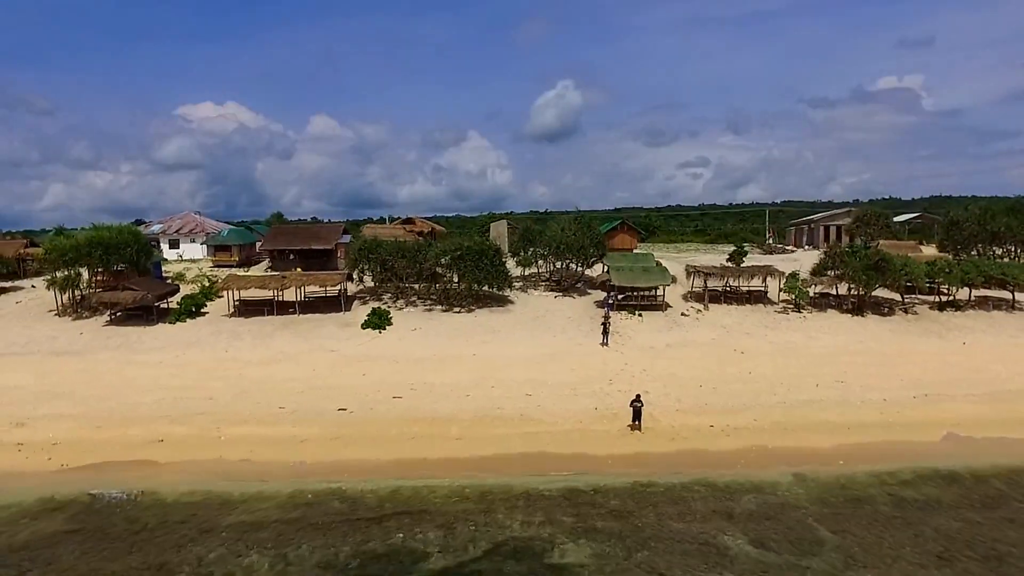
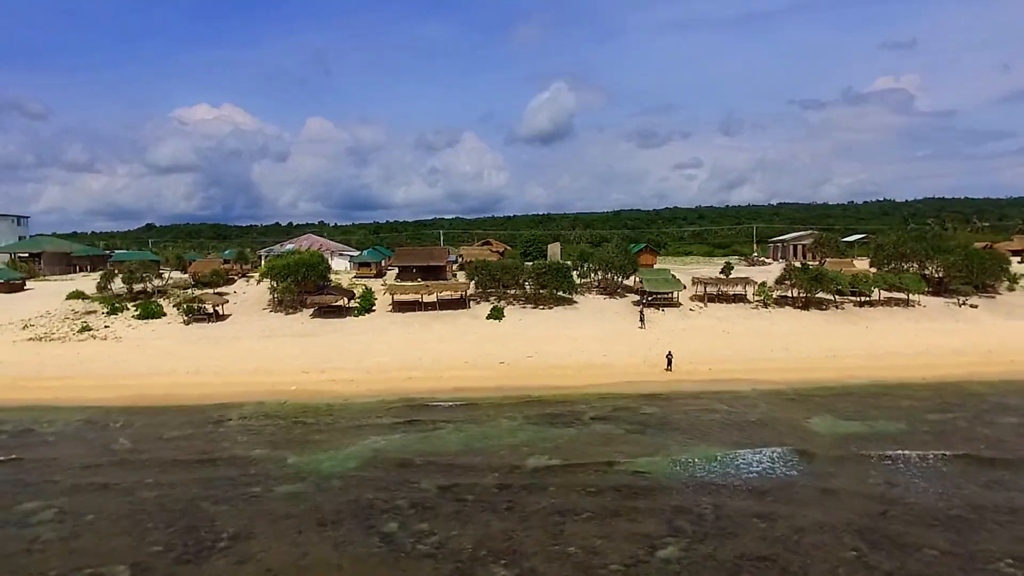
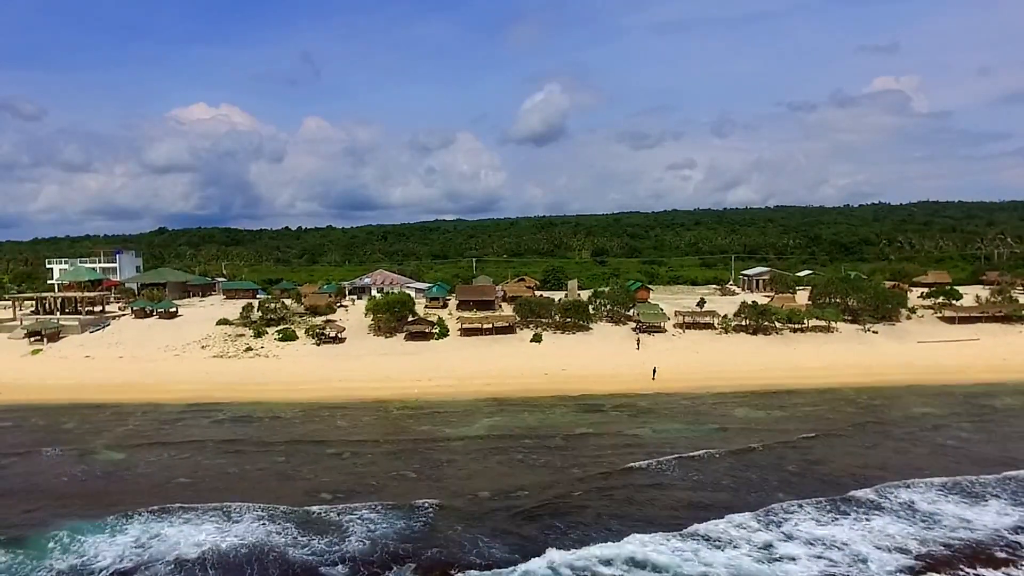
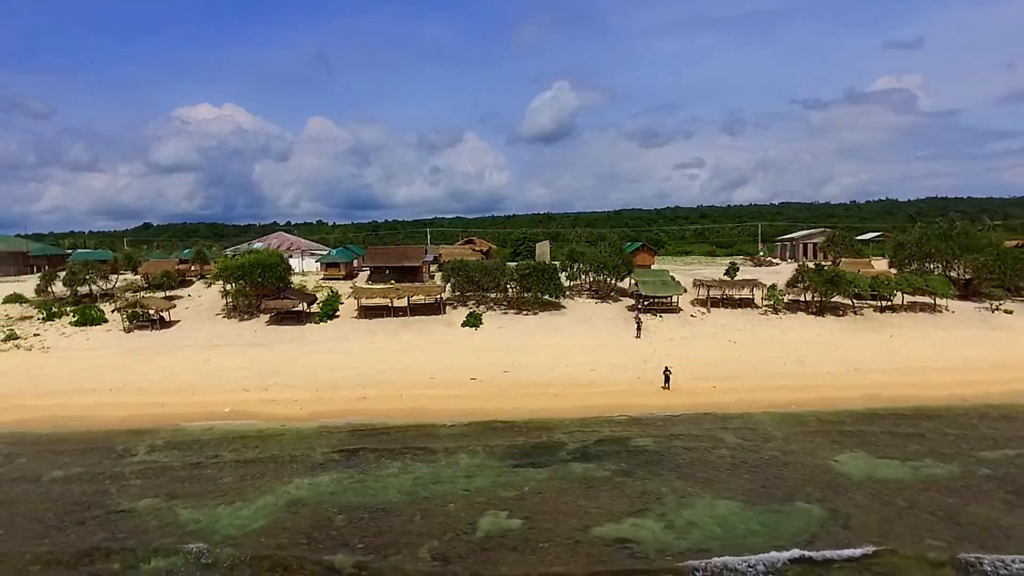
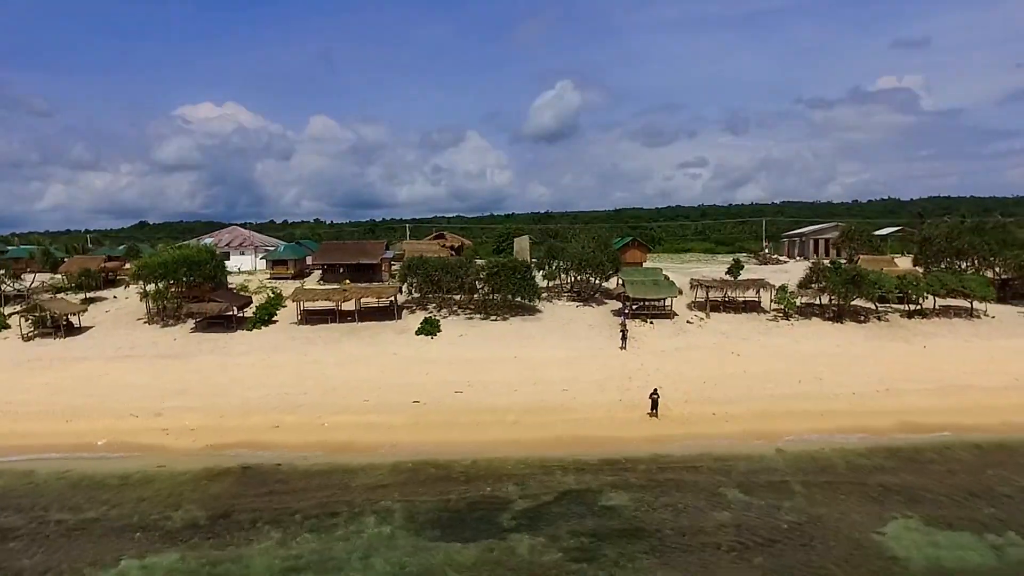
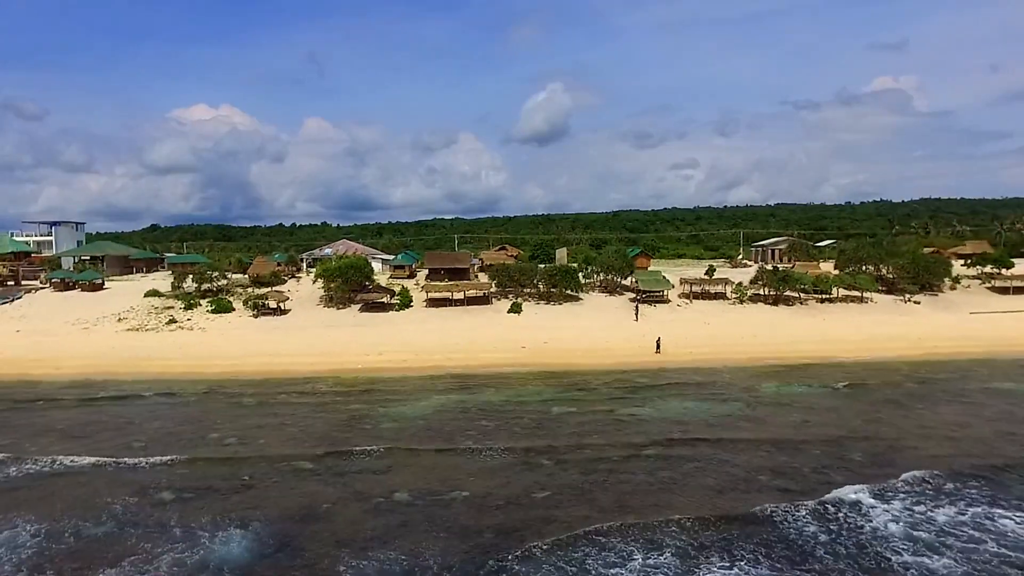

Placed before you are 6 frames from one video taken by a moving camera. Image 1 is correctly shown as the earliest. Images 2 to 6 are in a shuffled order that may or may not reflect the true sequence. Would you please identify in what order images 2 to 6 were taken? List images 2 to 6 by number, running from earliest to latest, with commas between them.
5, 4, 2, 6, 3
